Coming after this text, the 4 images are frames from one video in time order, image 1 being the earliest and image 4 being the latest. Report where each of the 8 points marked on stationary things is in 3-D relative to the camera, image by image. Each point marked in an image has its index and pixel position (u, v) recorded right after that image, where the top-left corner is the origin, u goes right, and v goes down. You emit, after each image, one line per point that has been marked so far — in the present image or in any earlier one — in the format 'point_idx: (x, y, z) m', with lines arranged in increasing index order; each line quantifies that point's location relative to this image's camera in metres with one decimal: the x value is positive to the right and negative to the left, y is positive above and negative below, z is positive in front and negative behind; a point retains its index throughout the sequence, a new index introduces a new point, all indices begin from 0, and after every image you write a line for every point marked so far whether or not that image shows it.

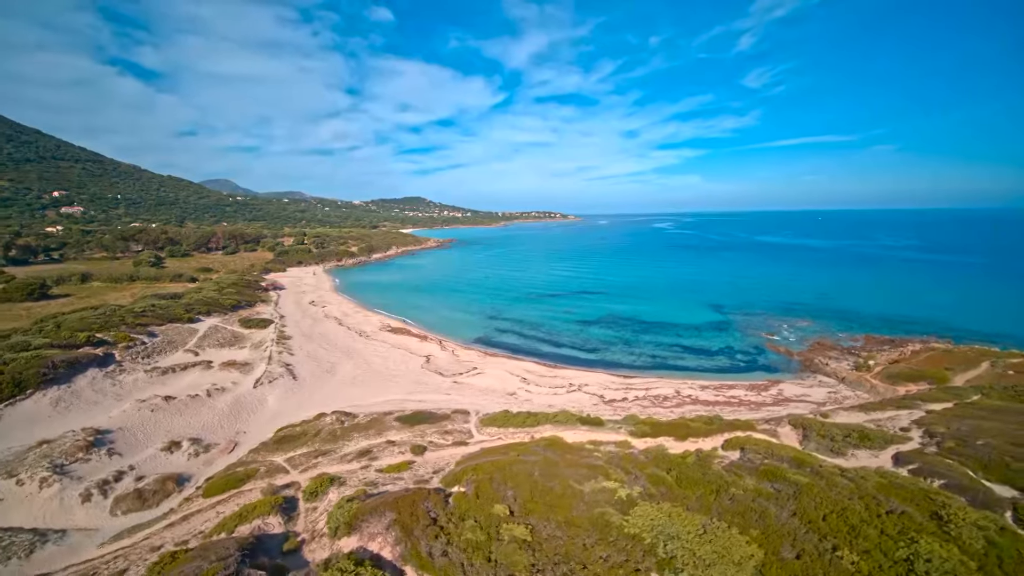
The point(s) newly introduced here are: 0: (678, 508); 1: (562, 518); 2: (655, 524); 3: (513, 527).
0: (+3.7, -5.2, +10.7) m
1: (+0.9, -5.1, +10.3) m
2: (+3.0, -5.2, +10.1) m
3: (-0.2, -5.1, +9.8) m
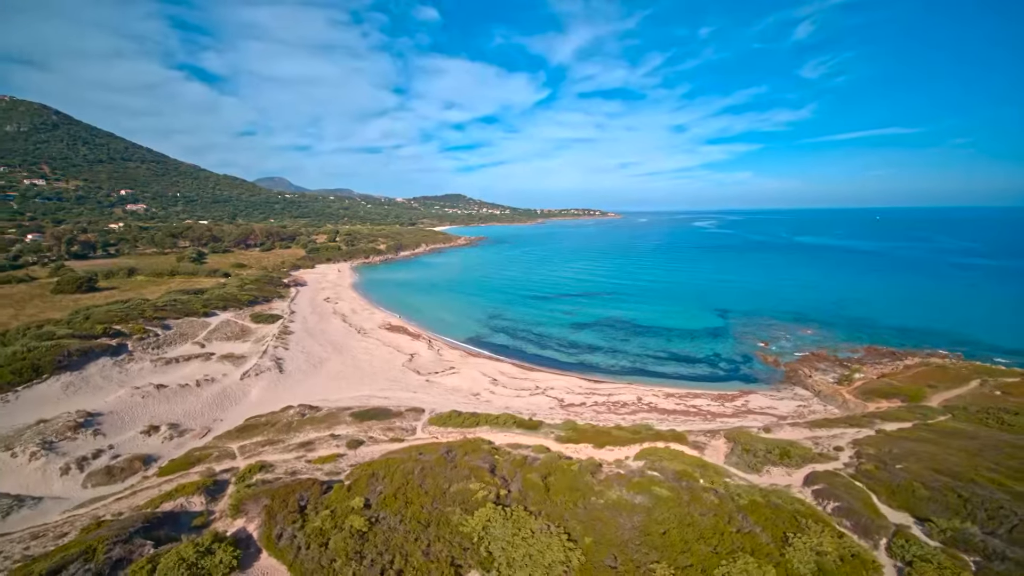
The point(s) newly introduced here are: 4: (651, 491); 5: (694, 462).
0: (+0.1, -5.6, +11.5) m
1: (-2.6, -5.5, +11.3) m
2: (-0.6, -5.7, +10.9) m
3: (-3.8, -5.5, +10.9) m
4: (+3.7, -5.6, +12.7) m
5: (+6.2, -6.0, +15.9) m
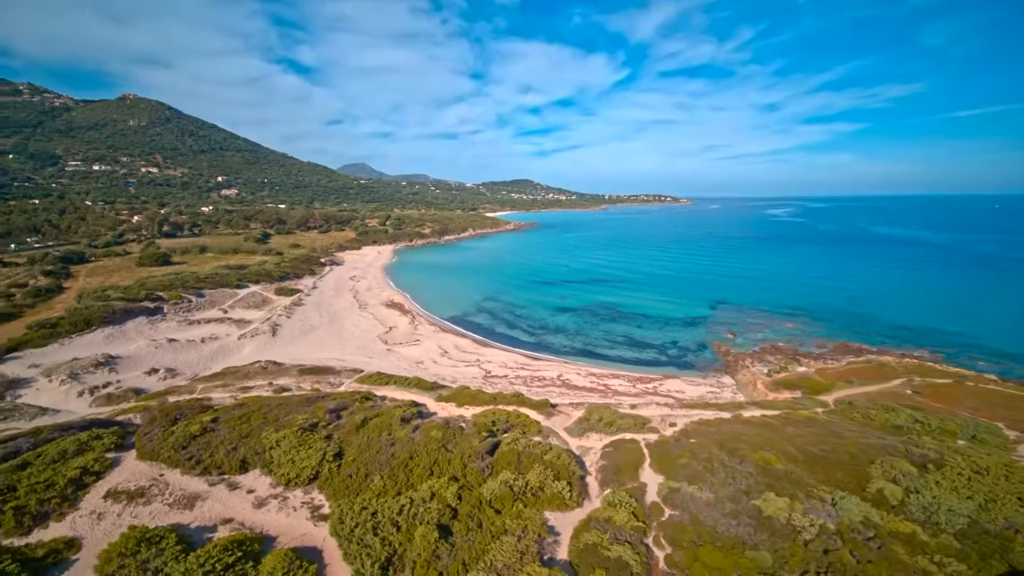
0: (-6.6, -5.0, +15.3) m
1: (-9.3, -4.8, +15.5) m
2: (-7.4, -5.0, +14.8) m
3: (-10.5, -4.7, +15.3) m
4: (-2.8, -5.0, +15.9) m
5: (+0.1, -5.4, +18.7) m
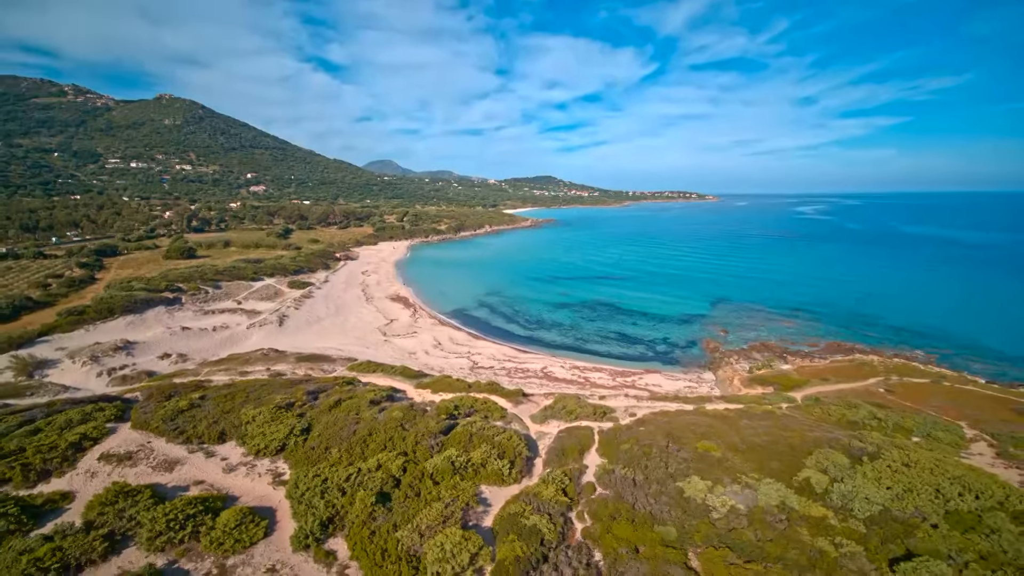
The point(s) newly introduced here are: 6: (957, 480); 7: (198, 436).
0: (-8.2, -4.6, +16.9) m
1: (-11.0, -4.4, +17.3) m
2: (-9.1, -4.6, +16.5) m
3: (-12.2, -4.3, +17.1) m
4: (-4.5, -4.8, +17.3) m
5: (-1.4, -5.2, +20.0) m
6: (+13.5, -5.8, +13.9) m
7: (-10.6, -5.0, +15.4) m
